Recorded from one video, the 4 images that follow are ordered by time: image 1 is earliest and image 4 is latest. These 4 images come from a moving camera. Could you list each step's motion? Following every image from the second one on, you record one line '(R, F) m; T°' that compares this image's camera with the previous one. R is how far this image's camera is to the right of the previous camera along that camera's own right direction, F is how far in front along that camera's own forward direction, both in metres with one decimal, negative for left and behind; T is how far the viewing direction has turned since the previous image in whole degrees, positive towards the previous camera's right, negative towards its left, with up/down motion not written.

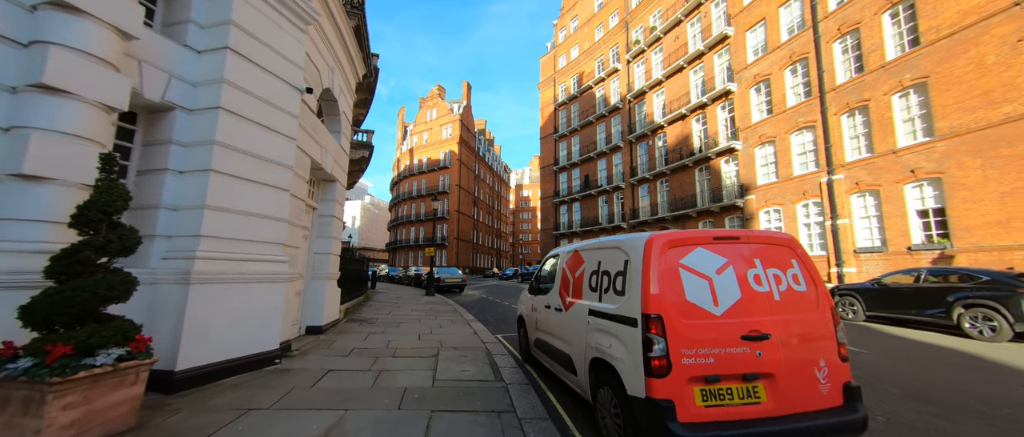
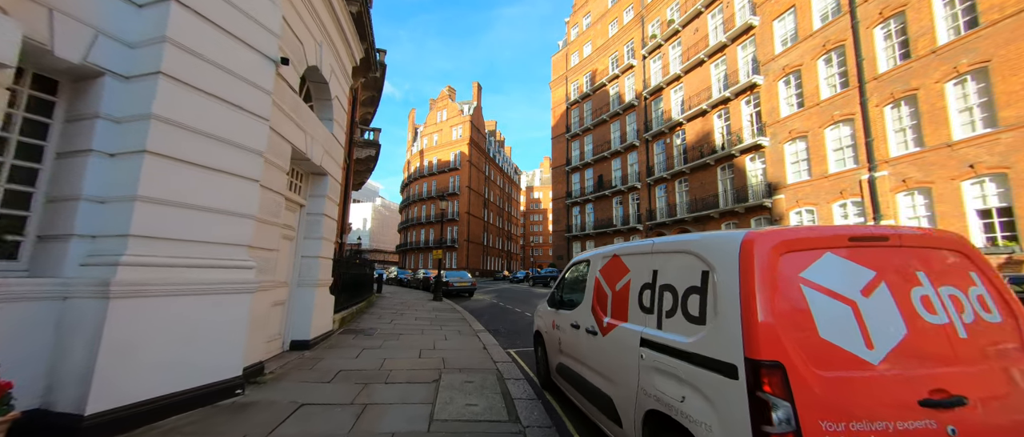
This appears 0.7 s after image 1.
(-0.1, +0.9) m; -2°
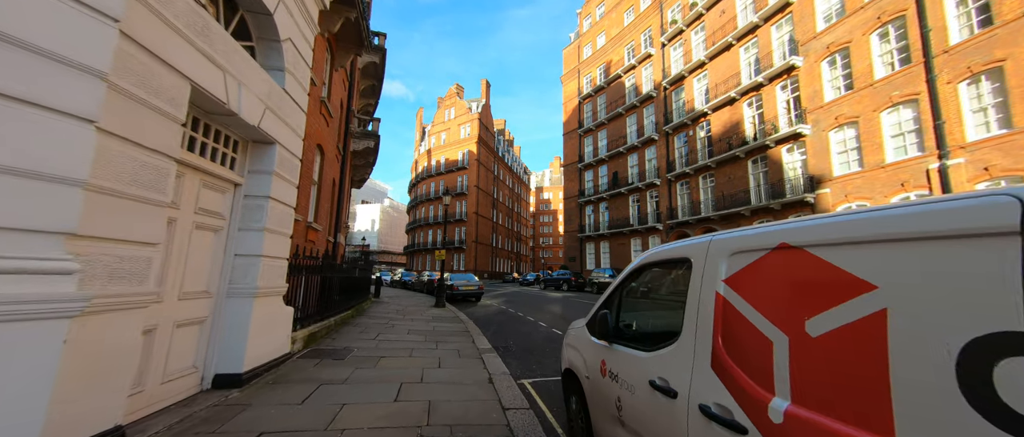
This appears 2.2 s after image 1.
(-0.1, +1.6) m; -2°
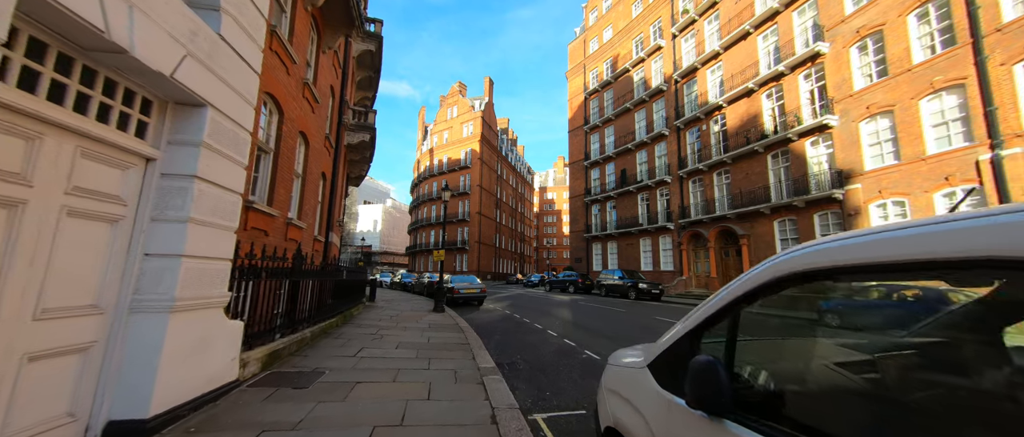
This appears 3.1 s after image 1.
(-0.1, +1.1) m; -1°
